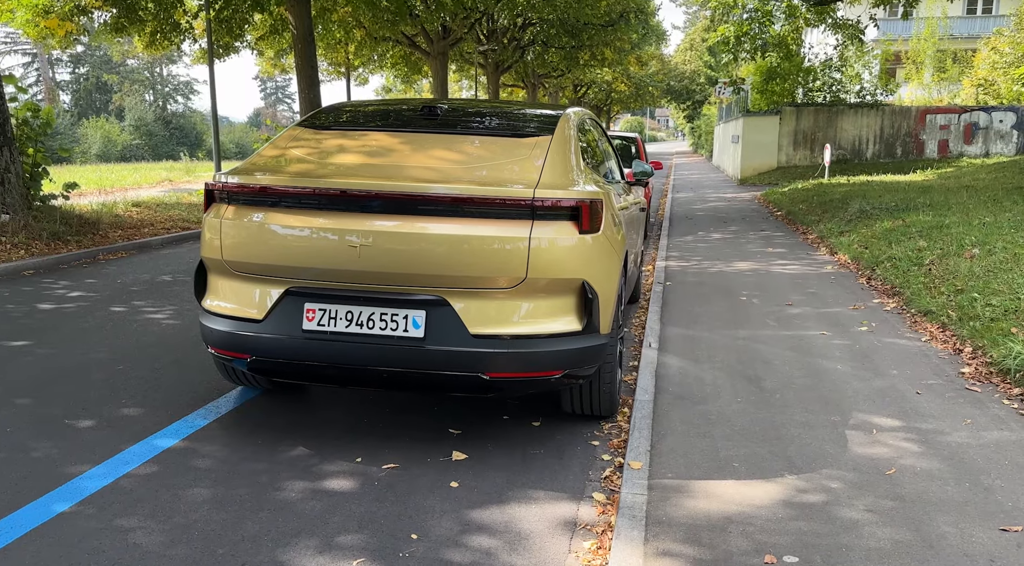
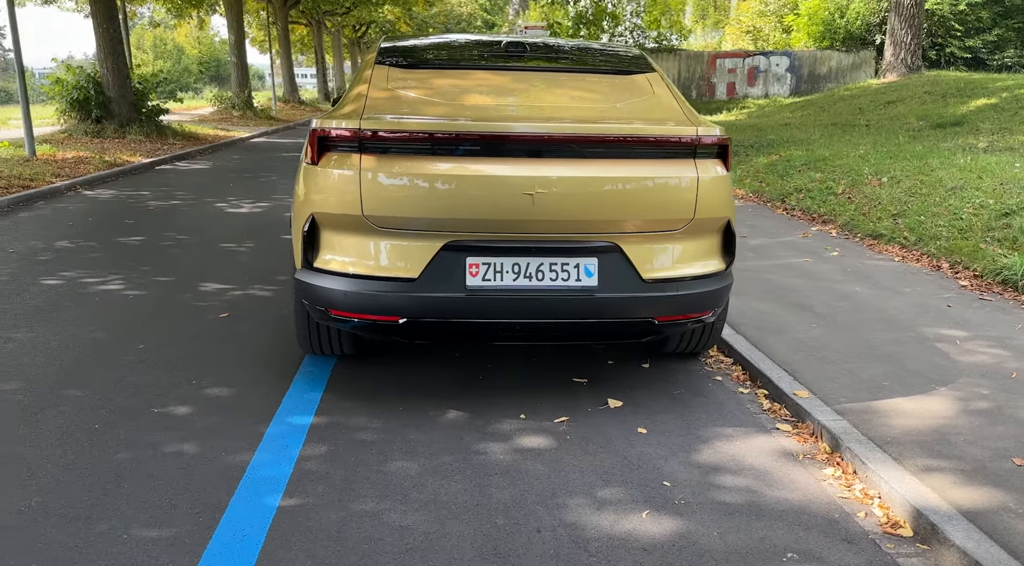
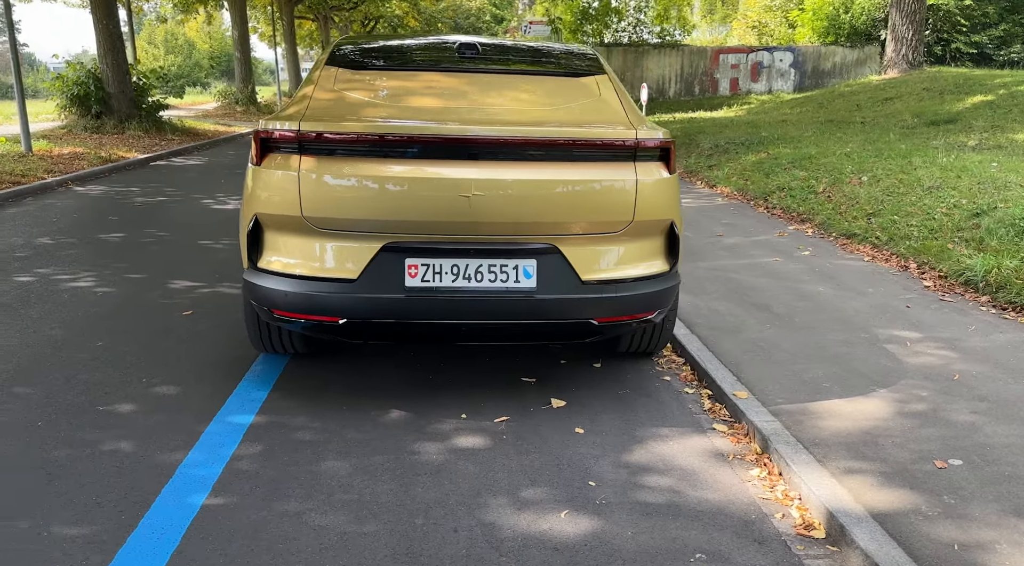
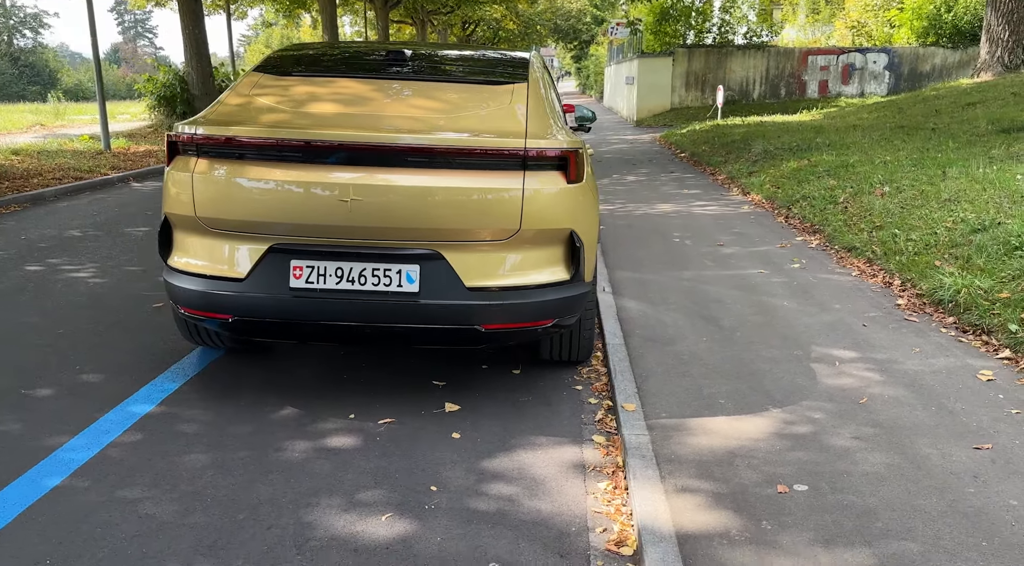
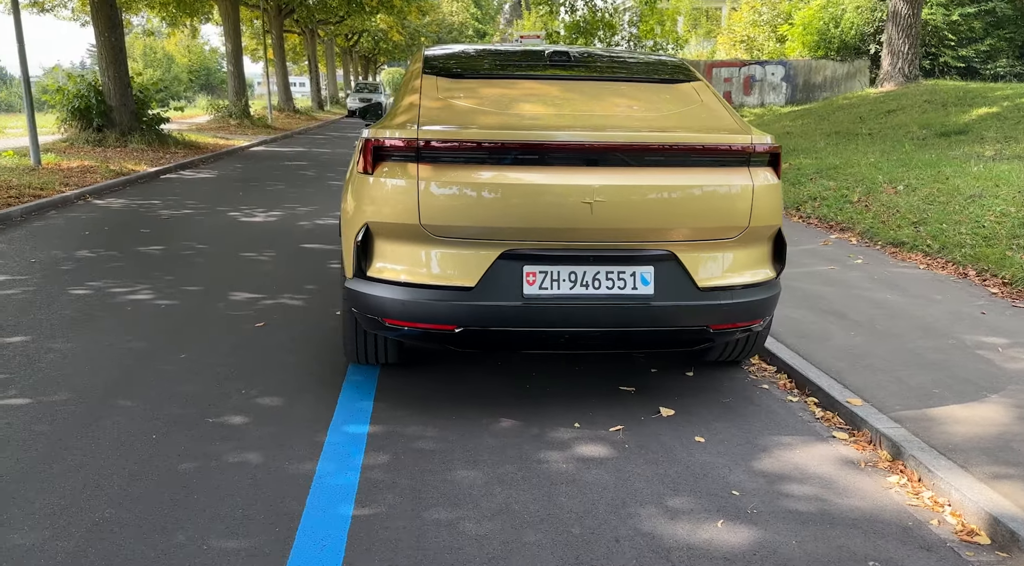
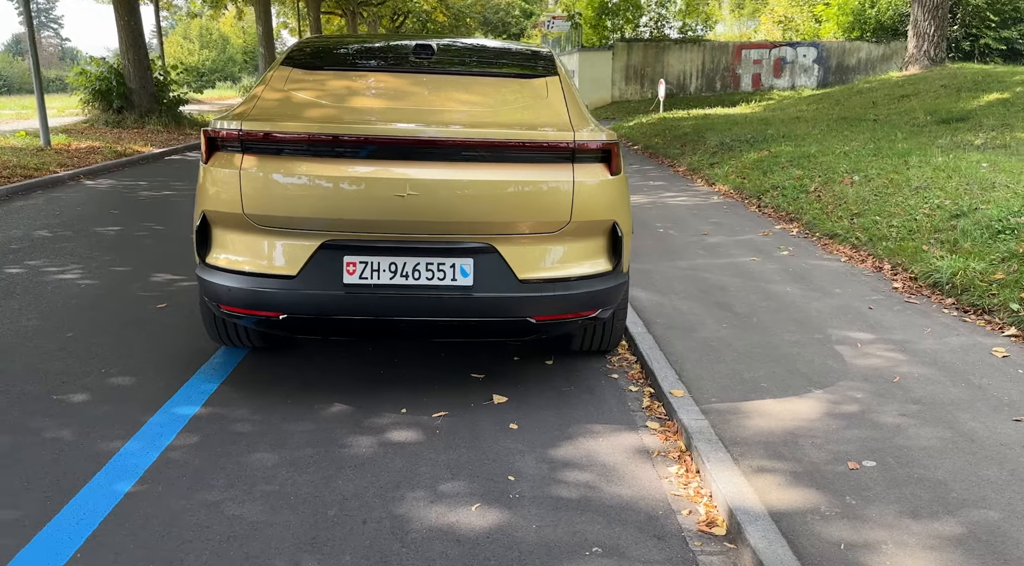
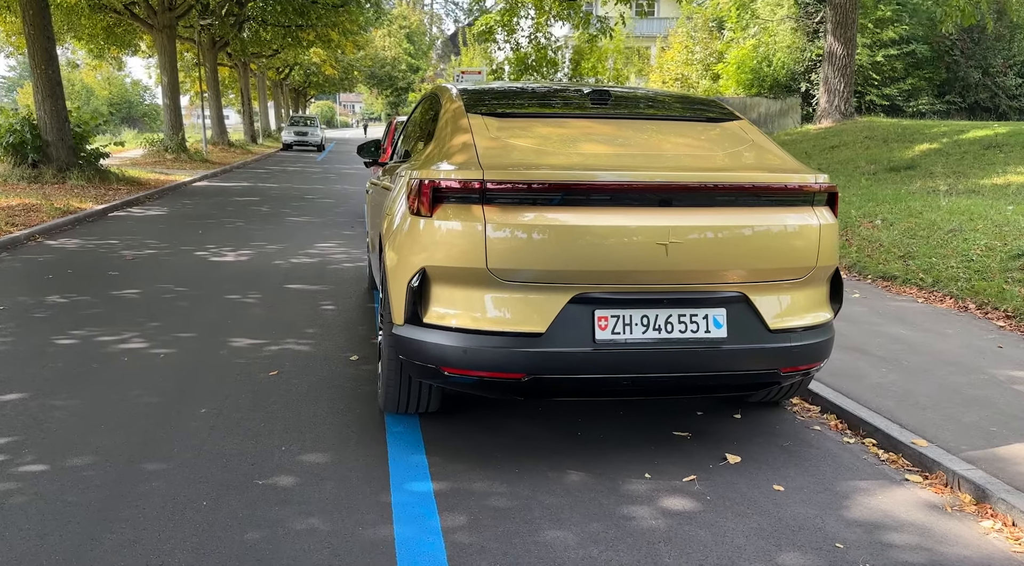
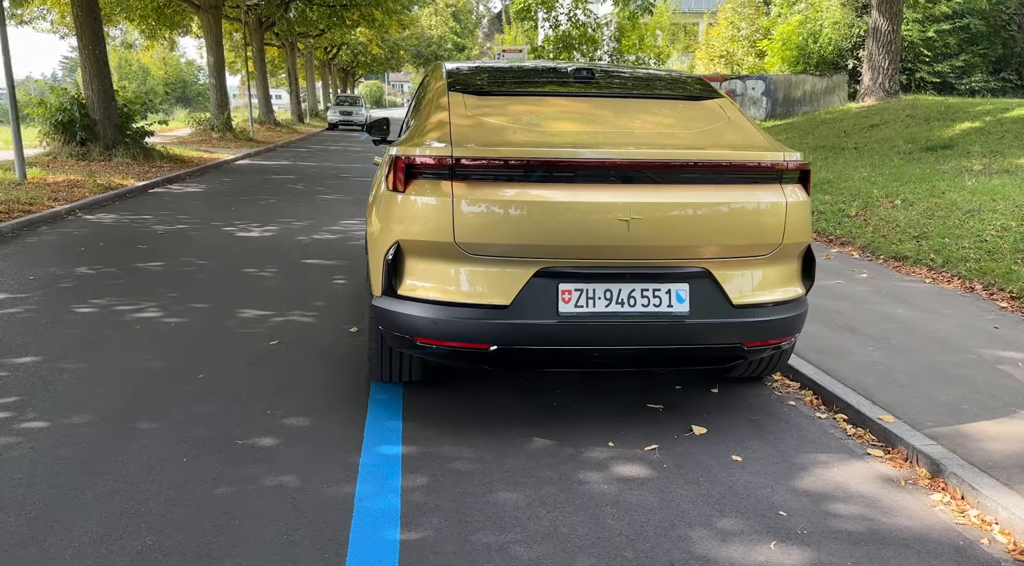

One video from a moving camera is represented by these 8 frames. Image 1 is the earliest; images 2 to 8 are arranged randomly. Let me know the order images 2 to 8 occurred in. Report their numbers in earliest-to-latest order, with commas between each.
4, 6, 3, 2, 5, 8, 7
